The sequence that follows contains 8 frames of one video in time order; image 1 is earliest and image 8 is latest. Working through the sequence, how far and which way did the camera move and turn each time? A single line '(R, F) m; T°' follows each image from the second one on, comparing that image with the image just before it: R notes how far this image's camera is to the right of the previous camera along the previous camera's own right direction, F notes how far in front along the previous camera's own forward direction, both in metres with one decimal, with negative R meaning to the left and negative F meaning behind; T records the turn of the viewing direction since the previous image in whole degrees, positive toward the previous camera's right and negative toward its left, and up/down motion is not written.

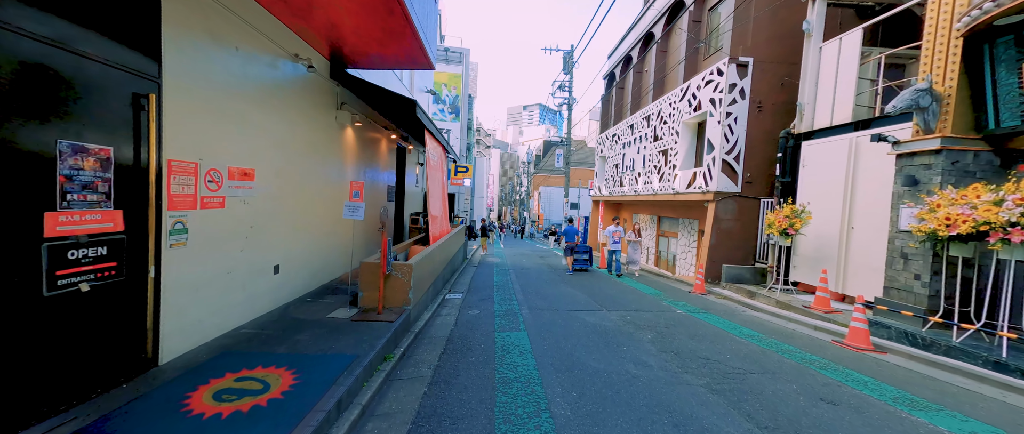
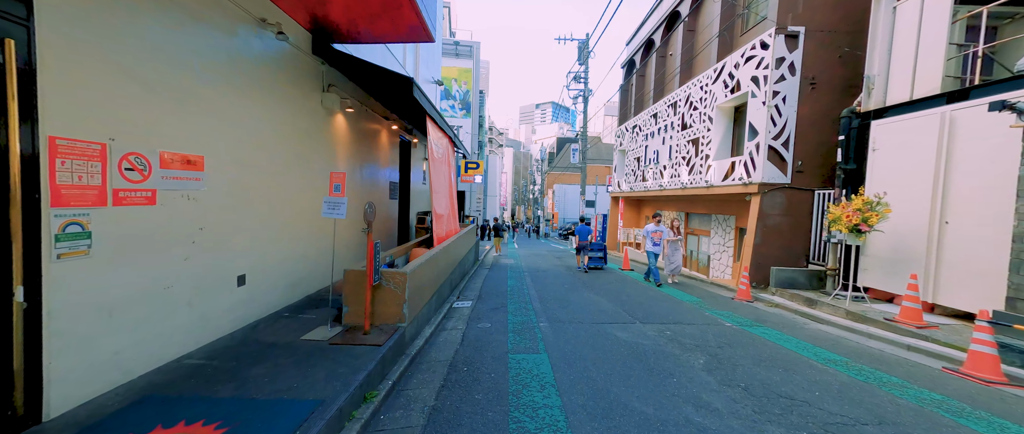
(0.0, +1.1) m; -2°
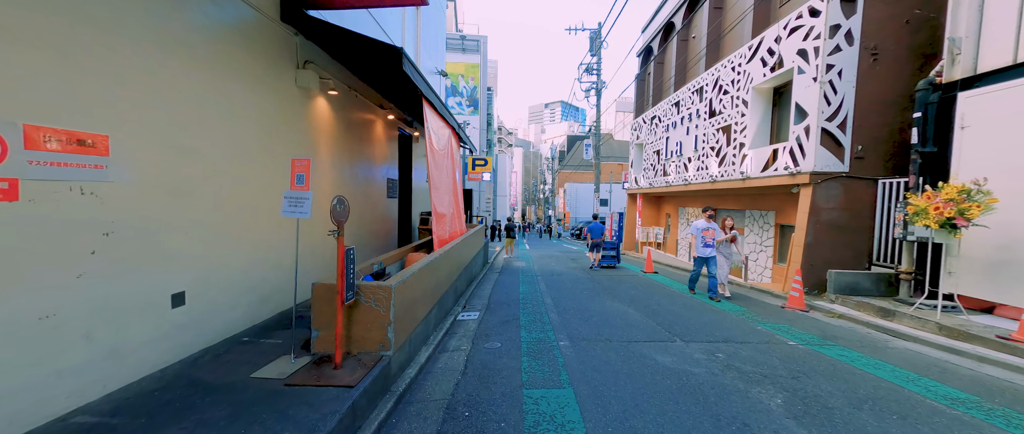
(0.0, +1.0) m; -2°
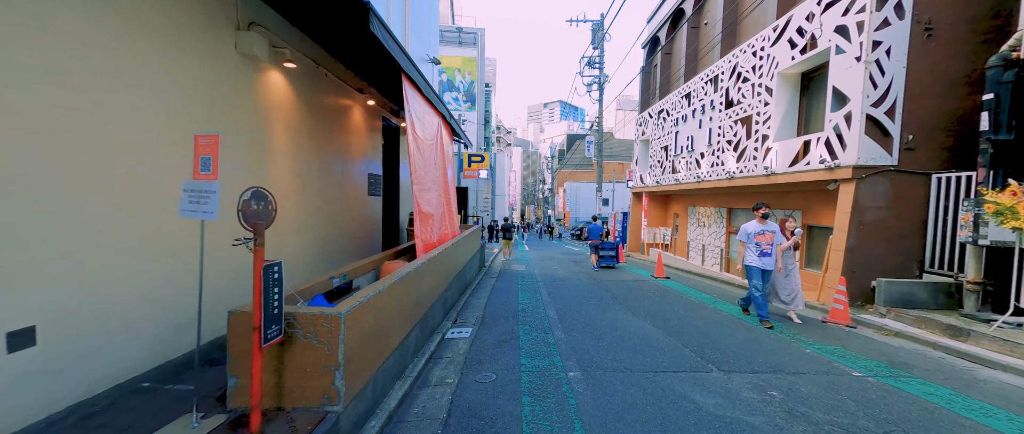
(0.0, +1.0) m; 0°
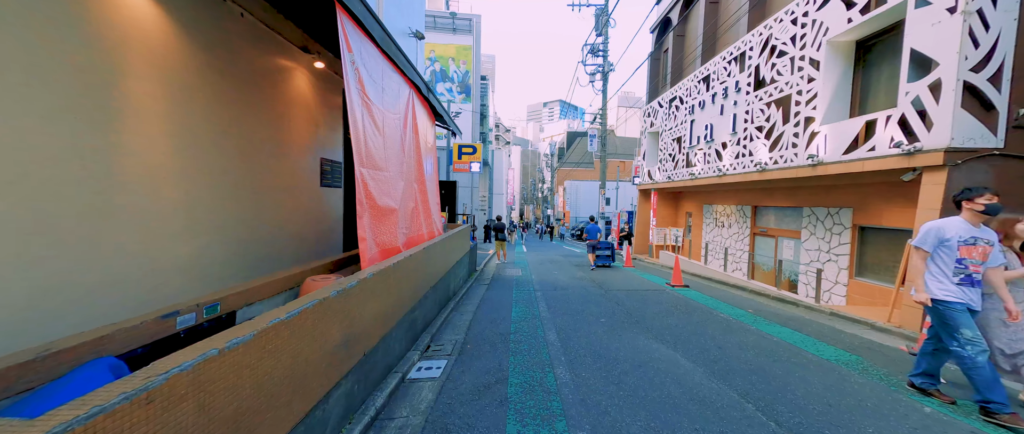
(+0.1, +1.5) m; 0°
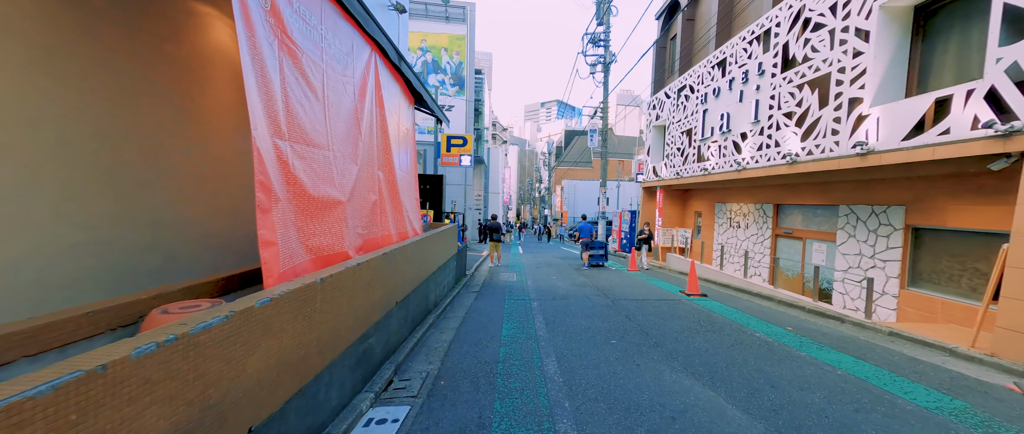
(+0.1, +1.2) m; 0°
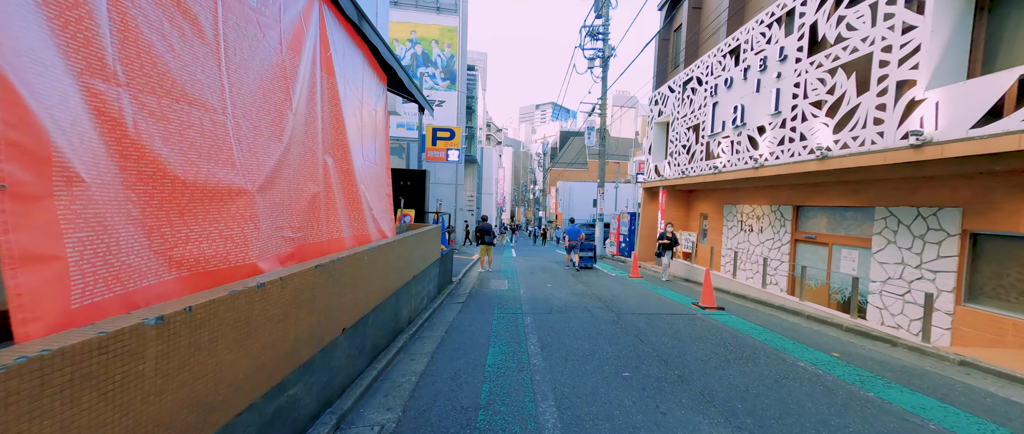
(+0.1, +1.1) m; +1°
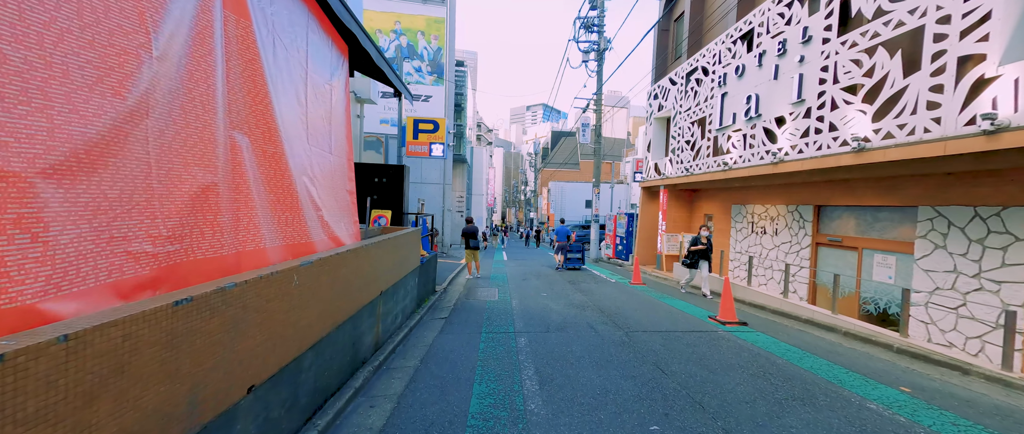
(0.0, +1.0) m; +1°
